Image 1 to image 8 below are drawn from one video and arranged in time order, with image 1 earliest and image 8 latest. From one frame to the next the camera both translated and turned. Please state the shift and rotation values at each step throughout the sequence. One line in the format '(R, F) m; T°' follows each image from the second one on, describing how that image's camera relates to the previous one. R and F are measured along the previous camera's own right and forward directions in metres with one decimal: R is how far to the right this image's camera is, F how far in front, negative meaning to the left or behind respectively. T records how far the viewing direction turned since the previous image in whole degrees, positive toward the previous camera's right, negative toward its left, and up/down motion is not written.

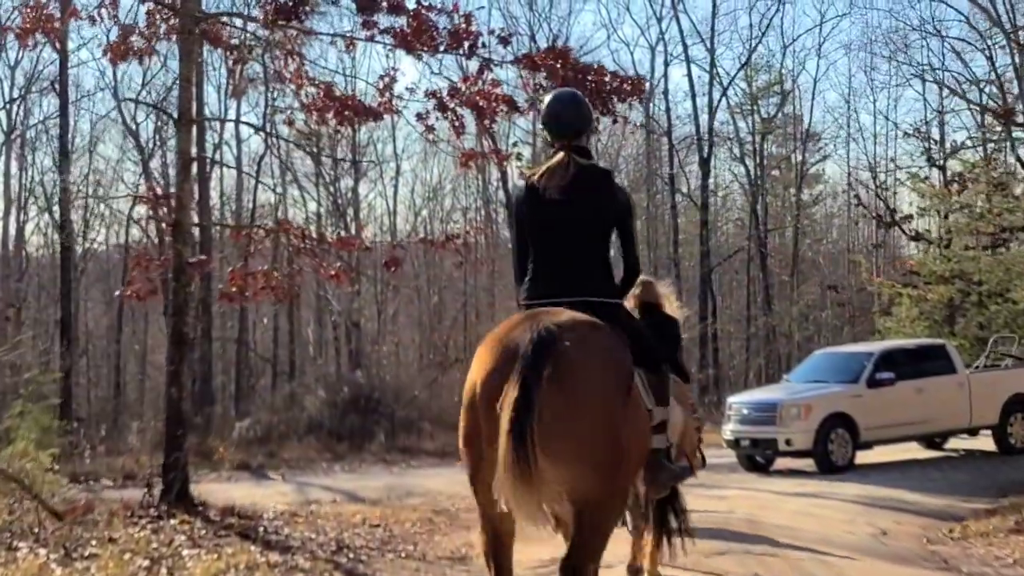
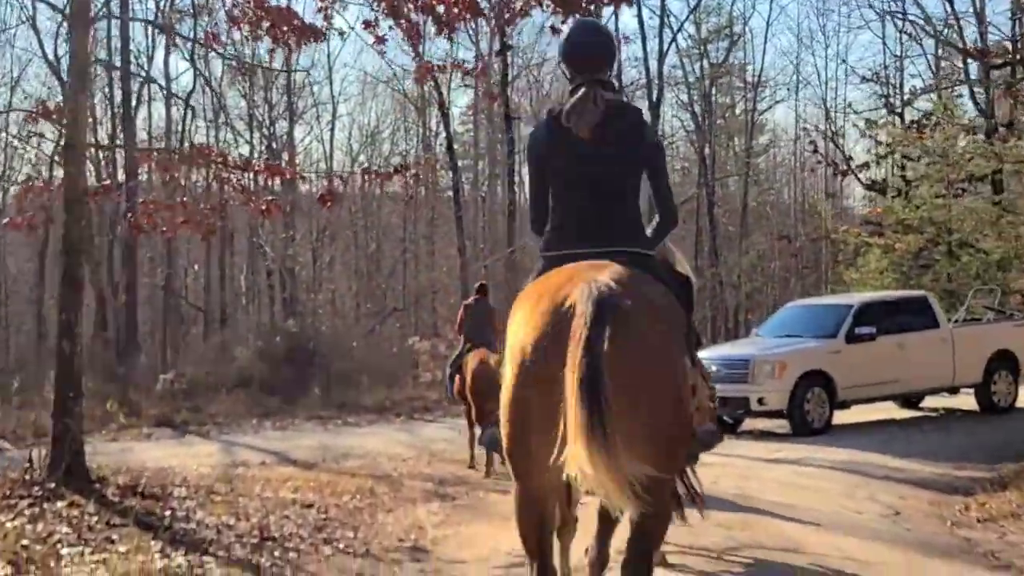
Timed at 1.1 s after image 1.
(-0.1, +1.6) m; +2°
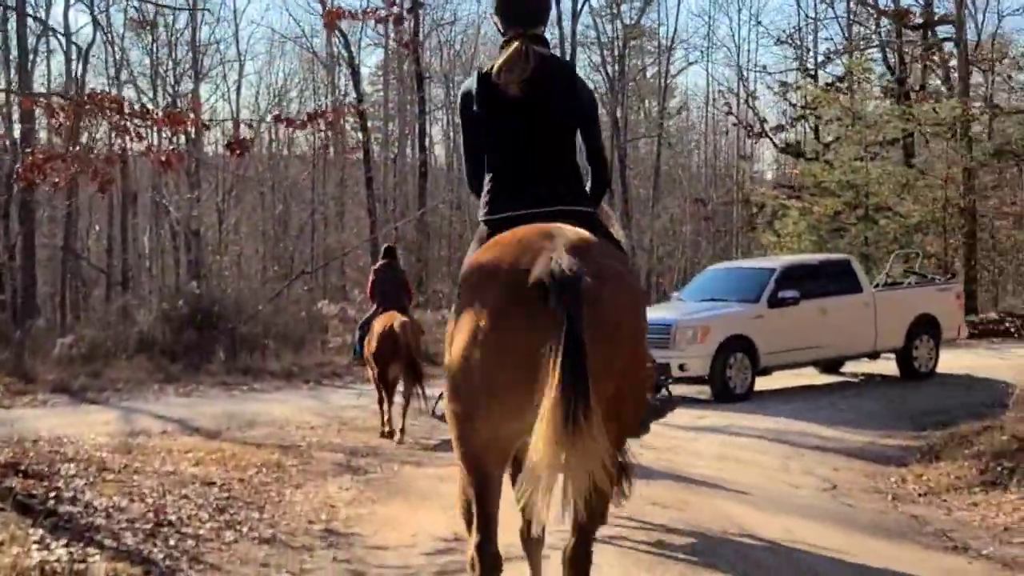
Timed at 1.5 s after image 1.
(-0.1, +0.6) m; +3°
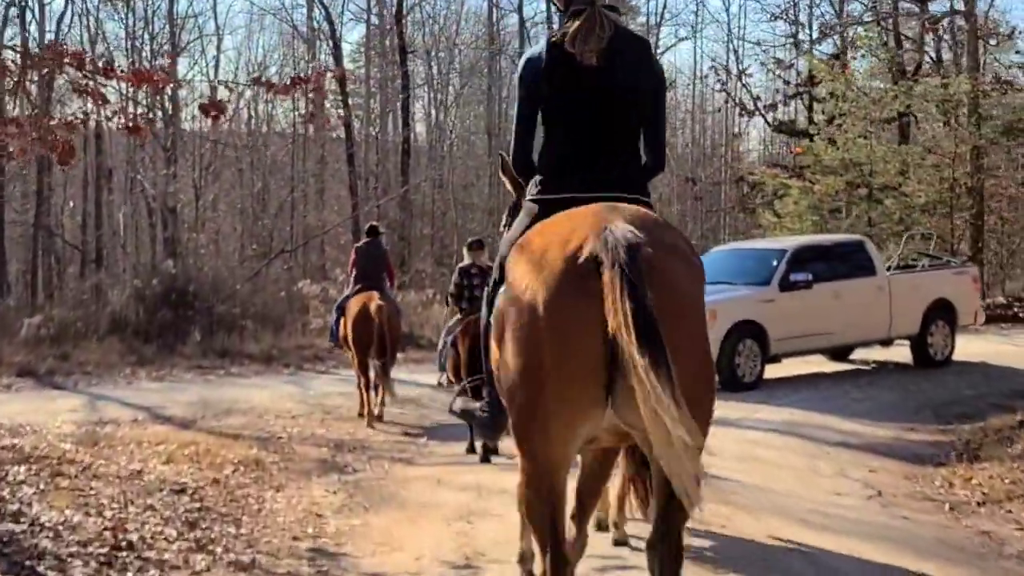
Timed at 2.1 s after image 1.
(-0.2, +1.0) m; +1°
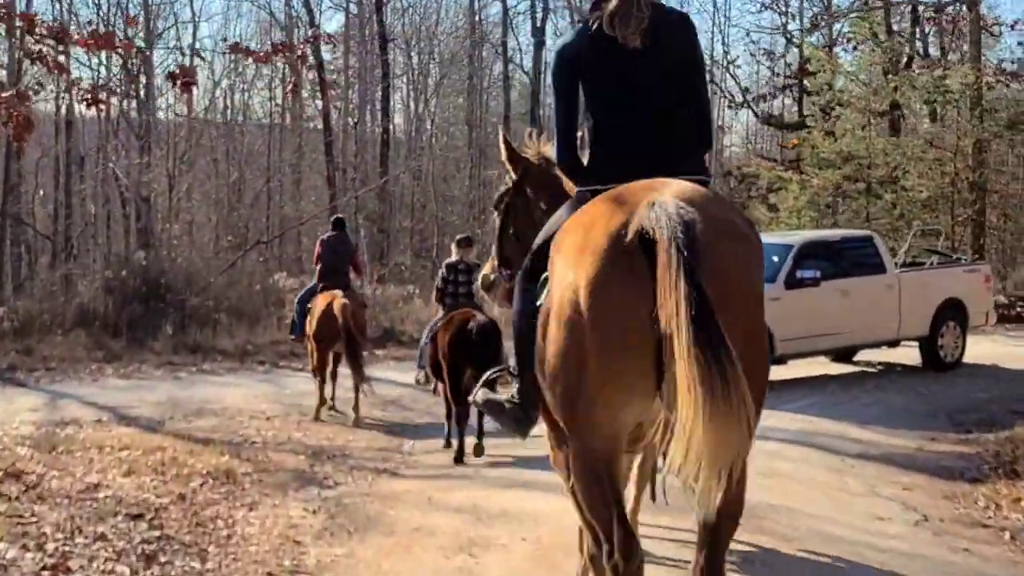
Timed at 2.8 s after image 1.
(-0.1, +0.9) m; +1°
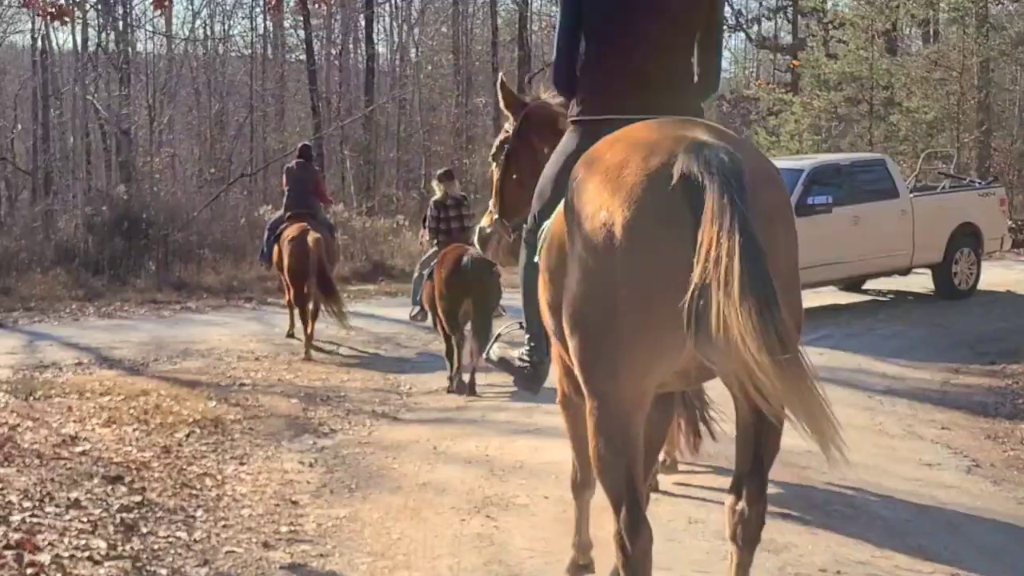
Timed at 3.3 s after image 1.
(-0.1, +0.6) m; +1°
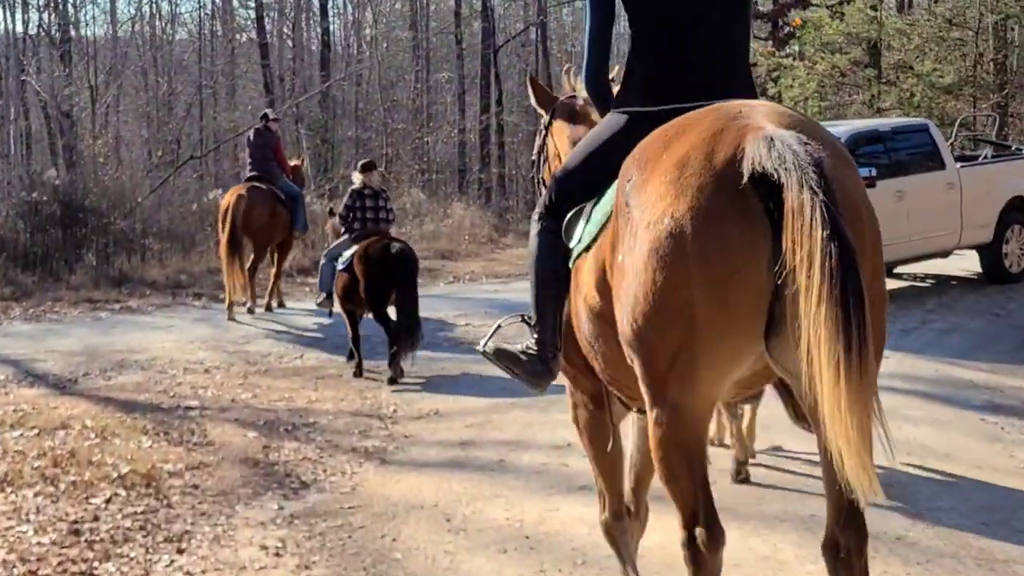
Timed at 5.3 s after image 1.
(-0.3, +2.0) m; +2°
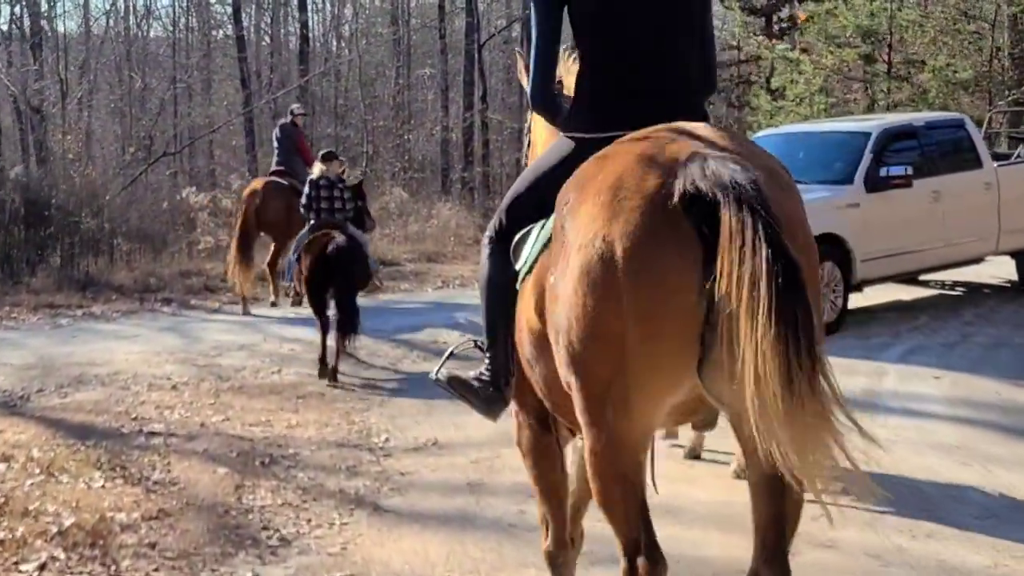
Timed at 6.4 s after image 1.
(-0.2, +1.1) m; +1°
